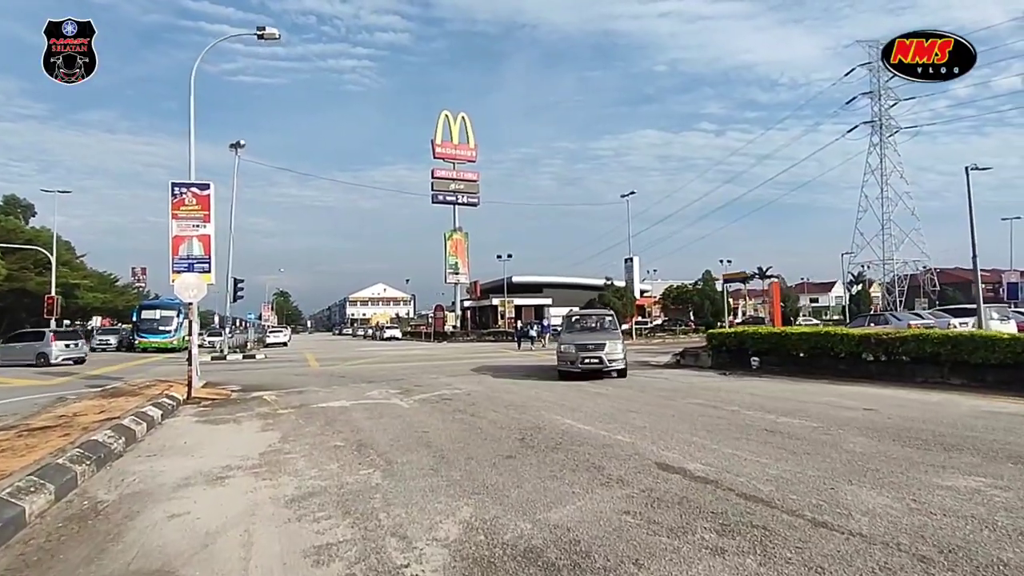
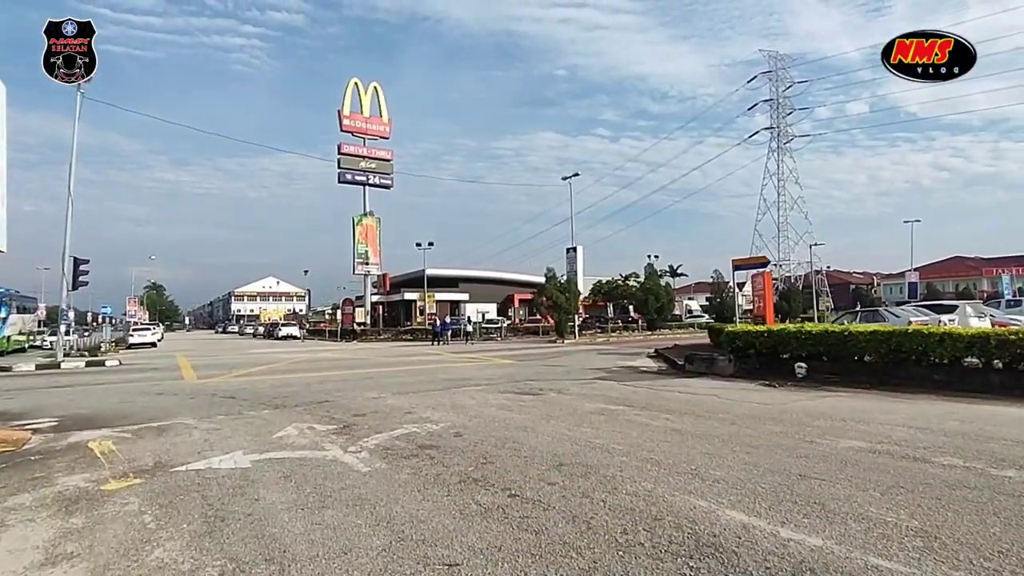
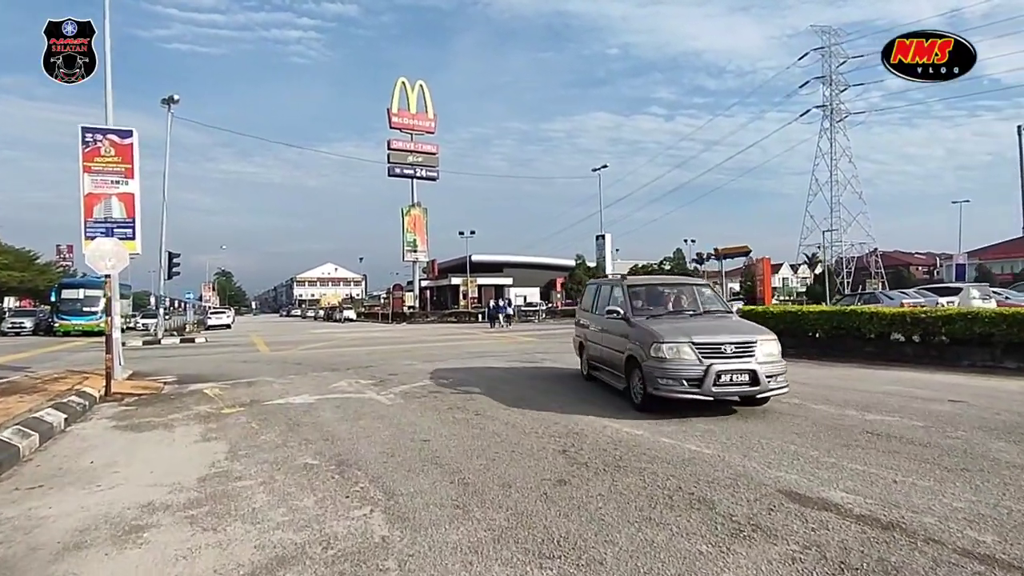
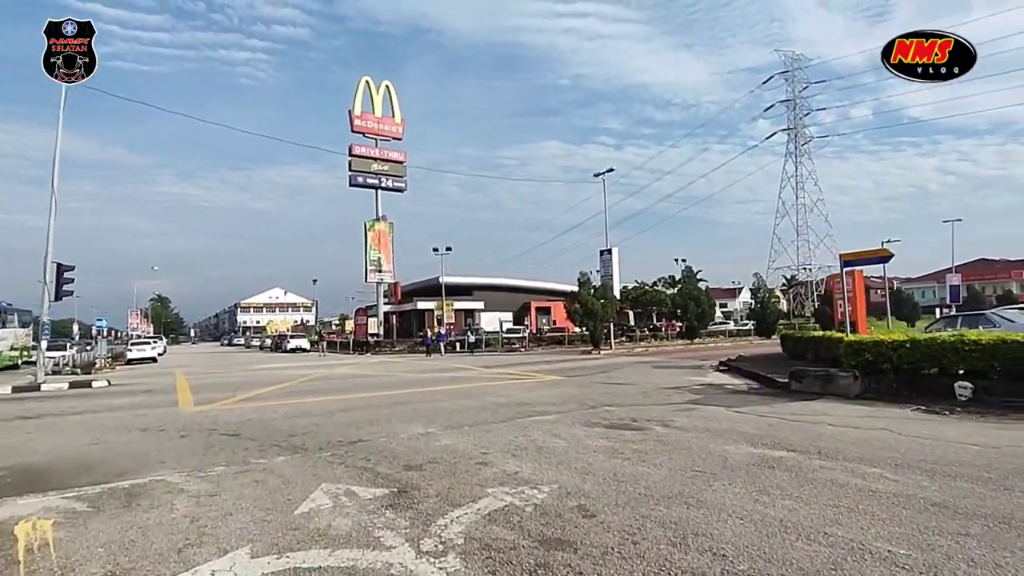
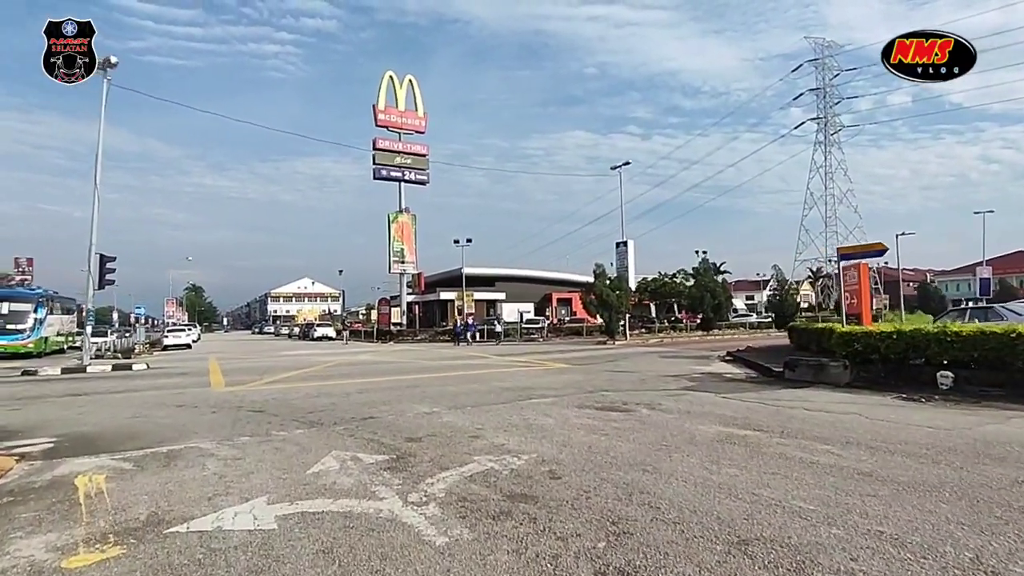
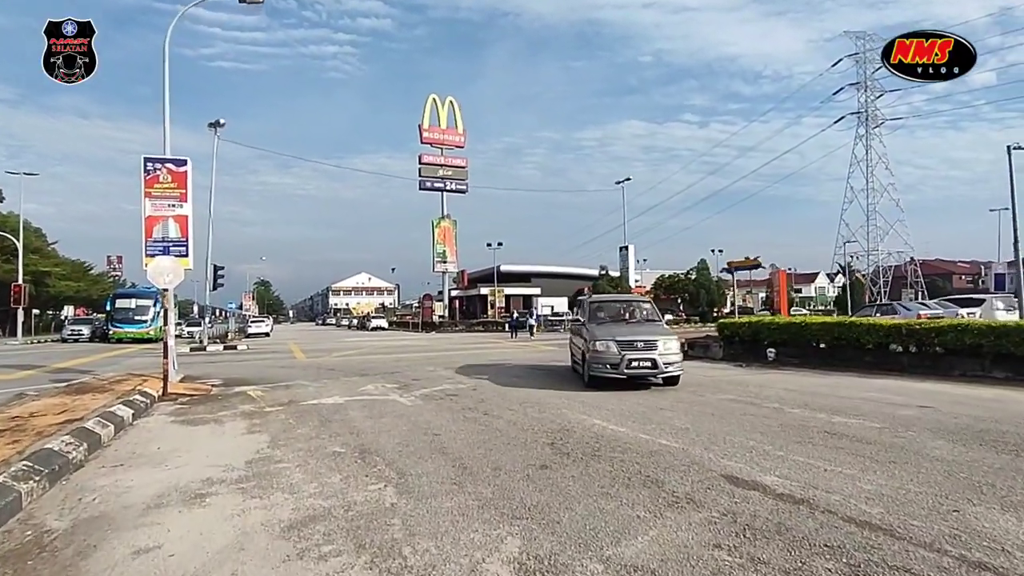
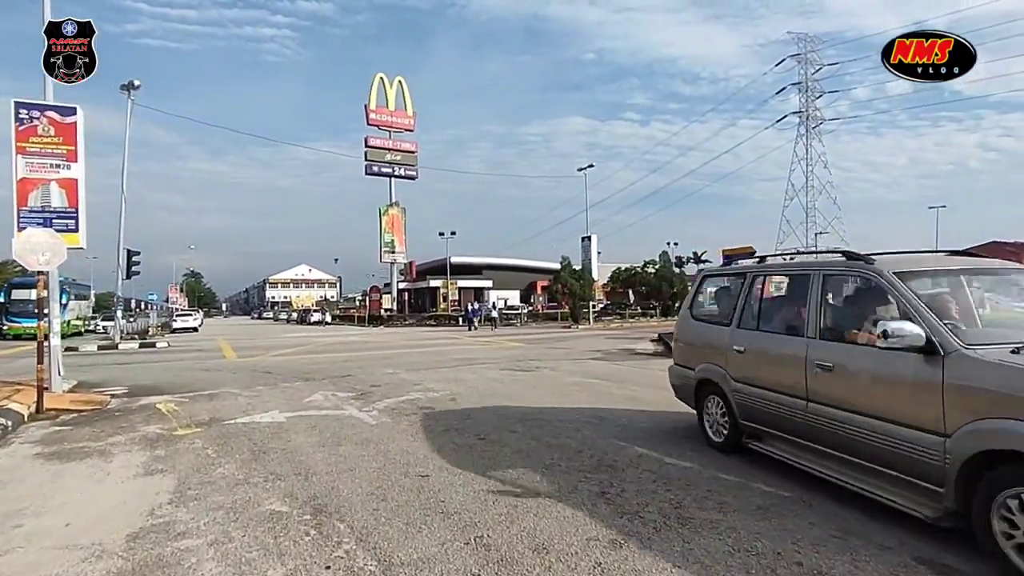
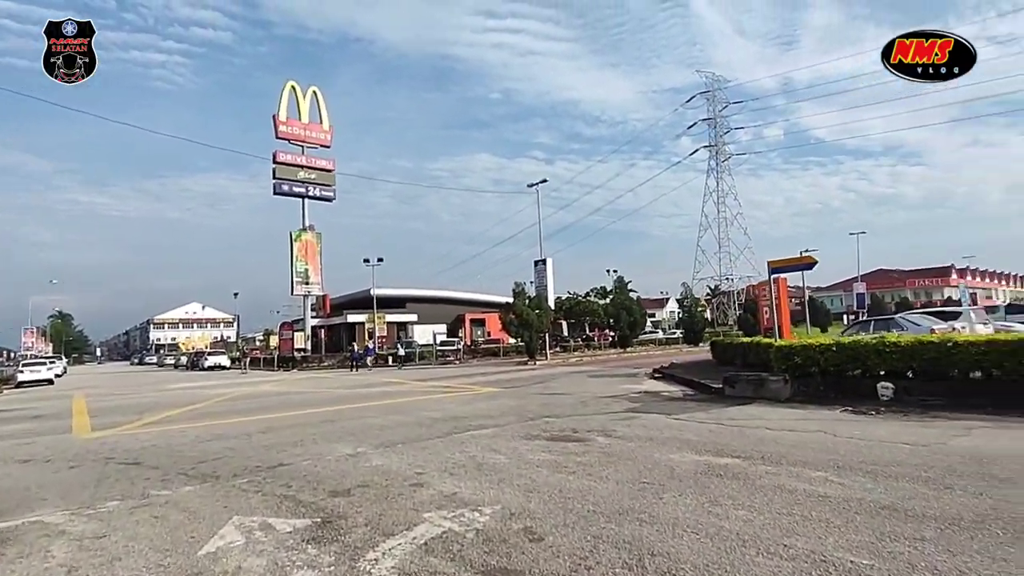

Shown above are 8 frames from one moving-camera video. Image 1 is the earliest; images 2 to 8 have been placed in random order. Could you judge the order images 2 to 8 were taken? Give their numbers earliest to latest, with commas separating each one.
6, 3, 7, 2, 5, 4, 8
